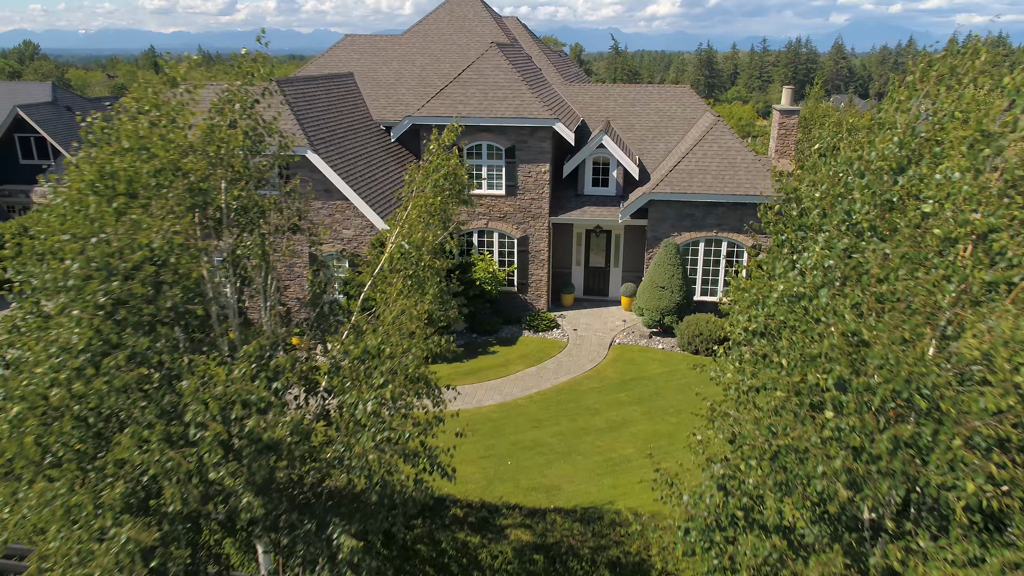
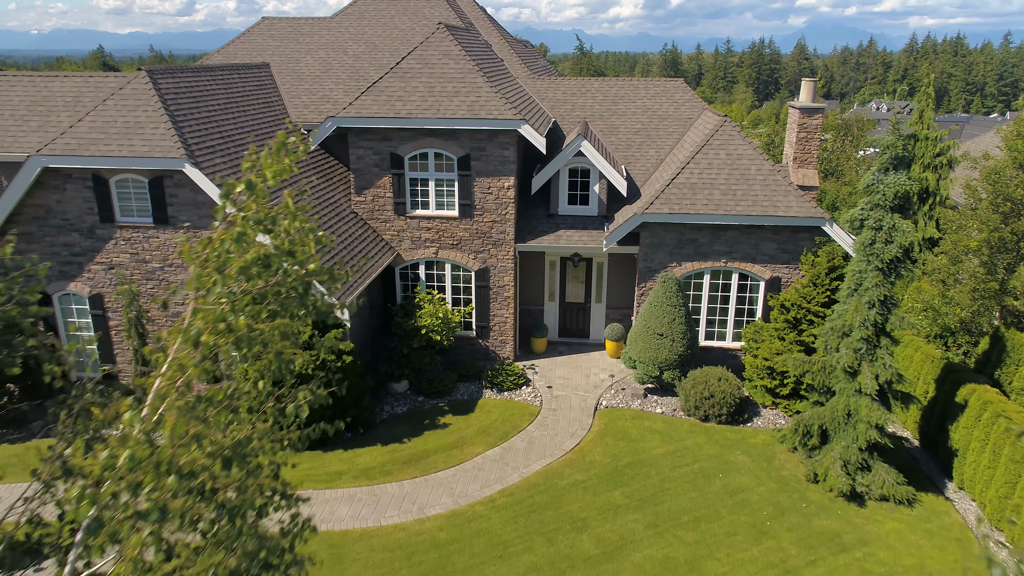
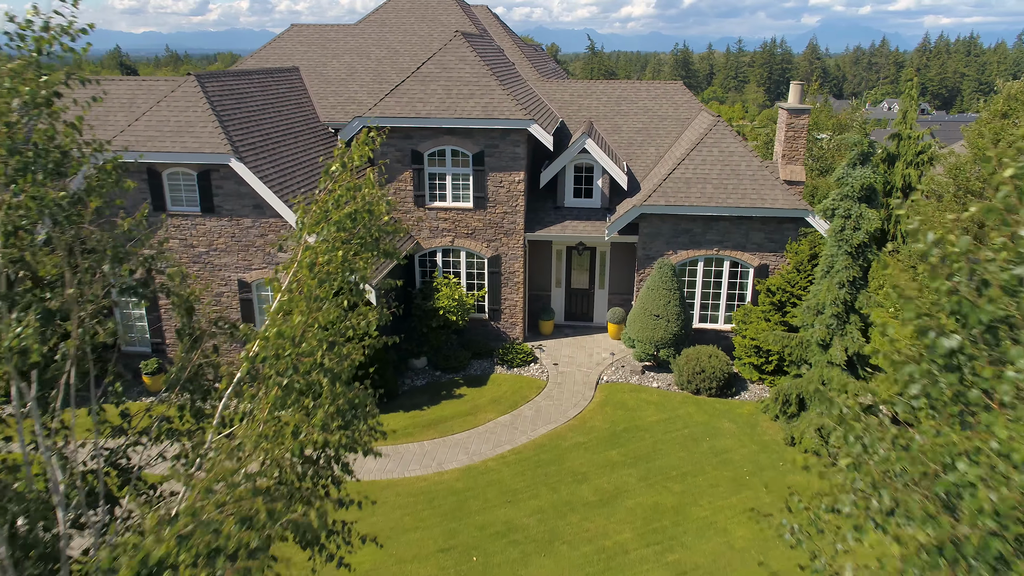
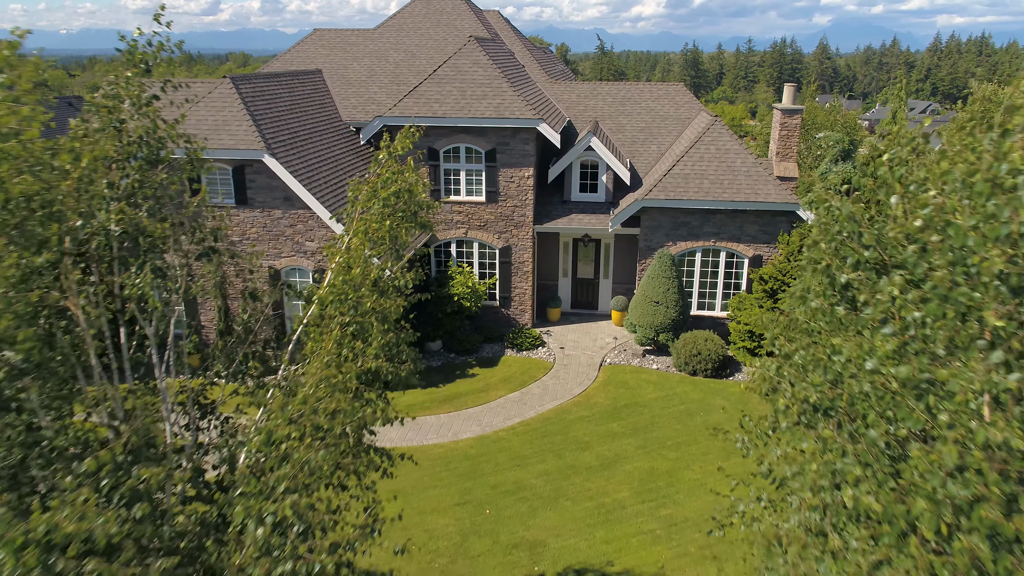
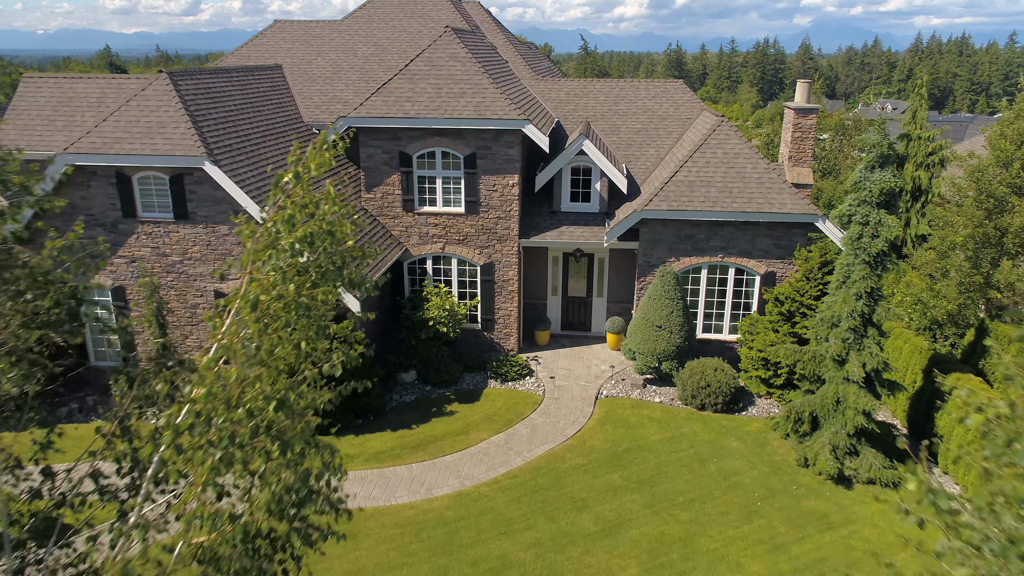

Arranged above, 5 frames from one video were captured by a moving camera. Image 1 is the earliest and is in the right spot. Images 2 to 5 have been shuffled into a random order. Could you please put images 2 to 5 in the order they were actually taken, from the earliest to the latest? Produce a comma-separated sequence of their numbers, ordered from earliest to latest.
4, 3, 5, 2
